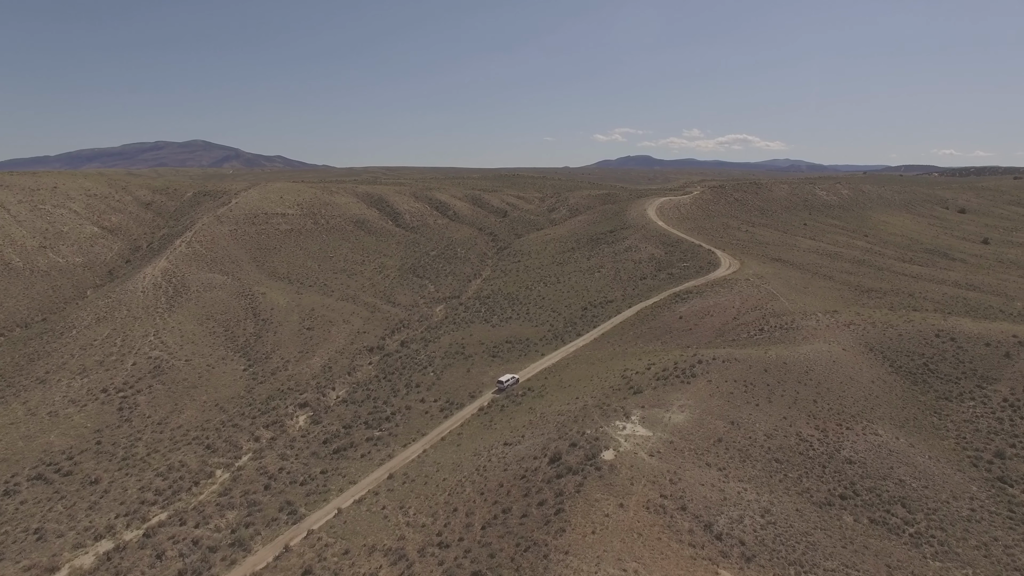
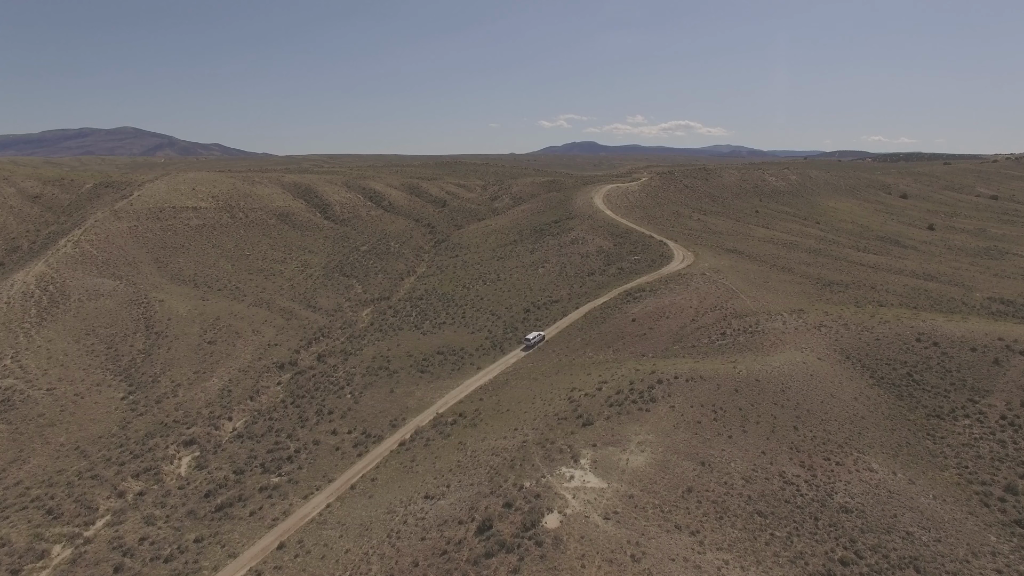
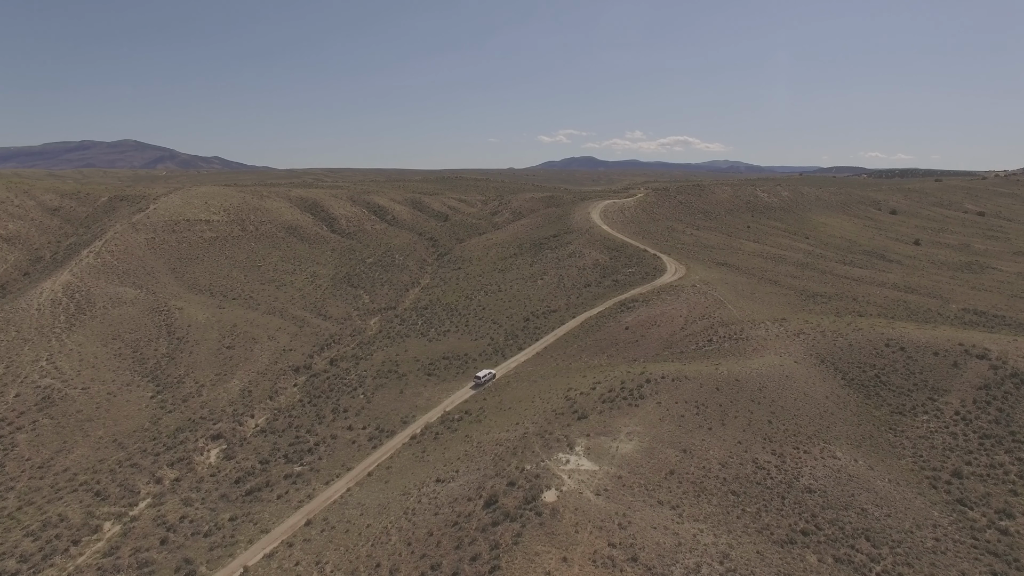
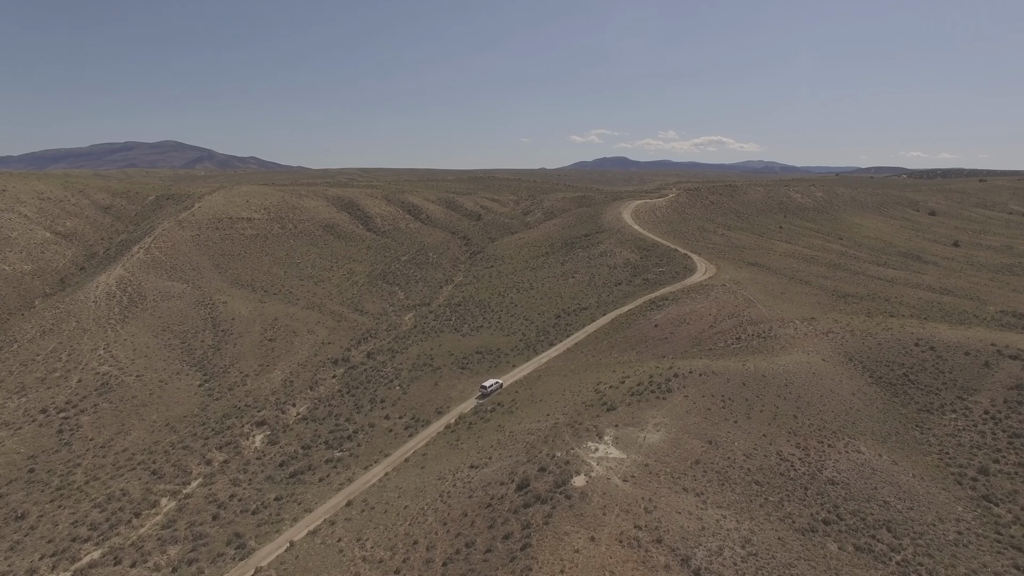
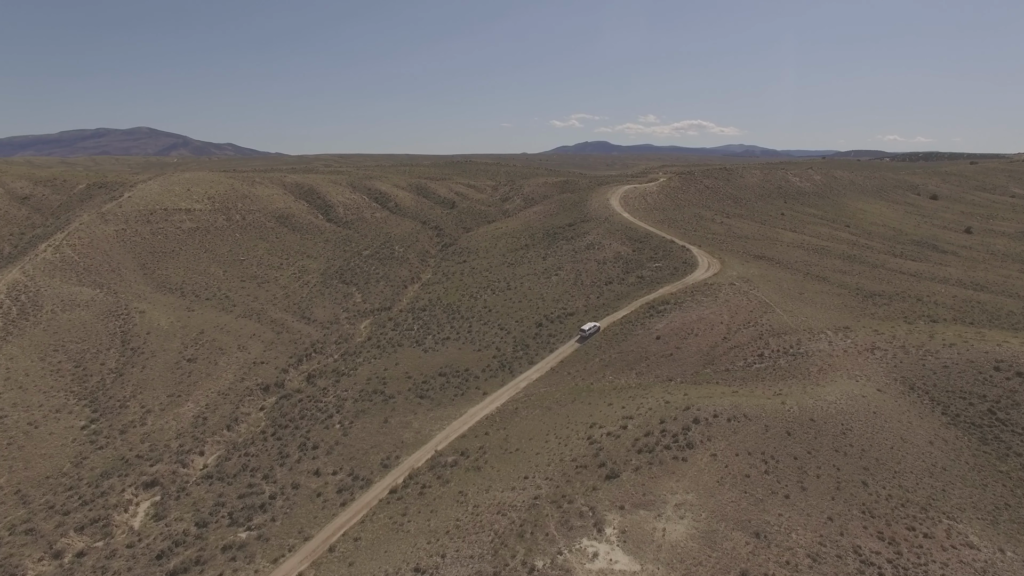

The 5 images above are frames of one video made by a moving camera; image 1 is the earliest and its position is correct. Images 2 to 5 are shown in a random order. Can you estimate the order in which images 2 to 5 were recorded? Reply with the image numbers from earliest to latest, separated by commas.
4, 3, 2, 5
